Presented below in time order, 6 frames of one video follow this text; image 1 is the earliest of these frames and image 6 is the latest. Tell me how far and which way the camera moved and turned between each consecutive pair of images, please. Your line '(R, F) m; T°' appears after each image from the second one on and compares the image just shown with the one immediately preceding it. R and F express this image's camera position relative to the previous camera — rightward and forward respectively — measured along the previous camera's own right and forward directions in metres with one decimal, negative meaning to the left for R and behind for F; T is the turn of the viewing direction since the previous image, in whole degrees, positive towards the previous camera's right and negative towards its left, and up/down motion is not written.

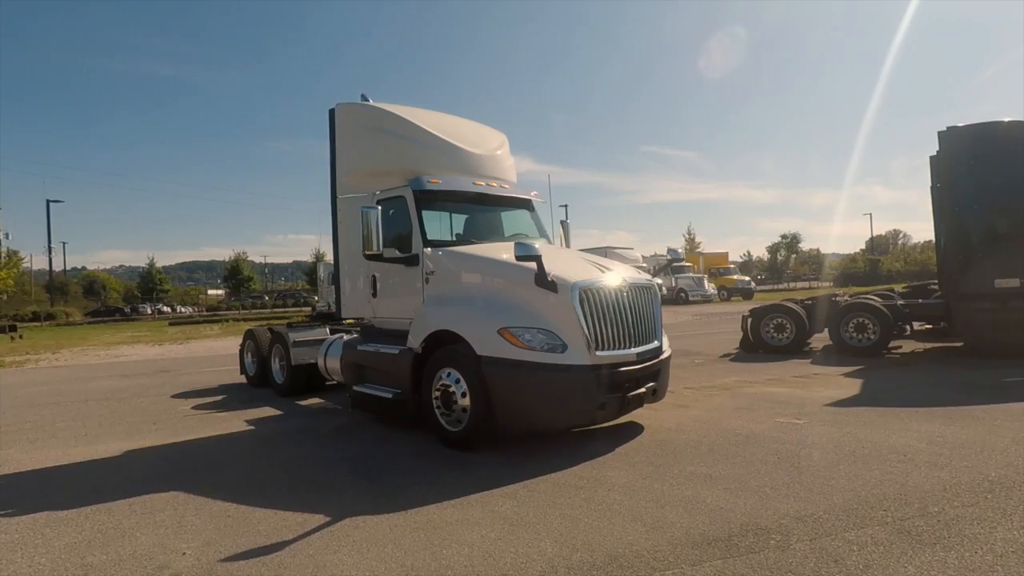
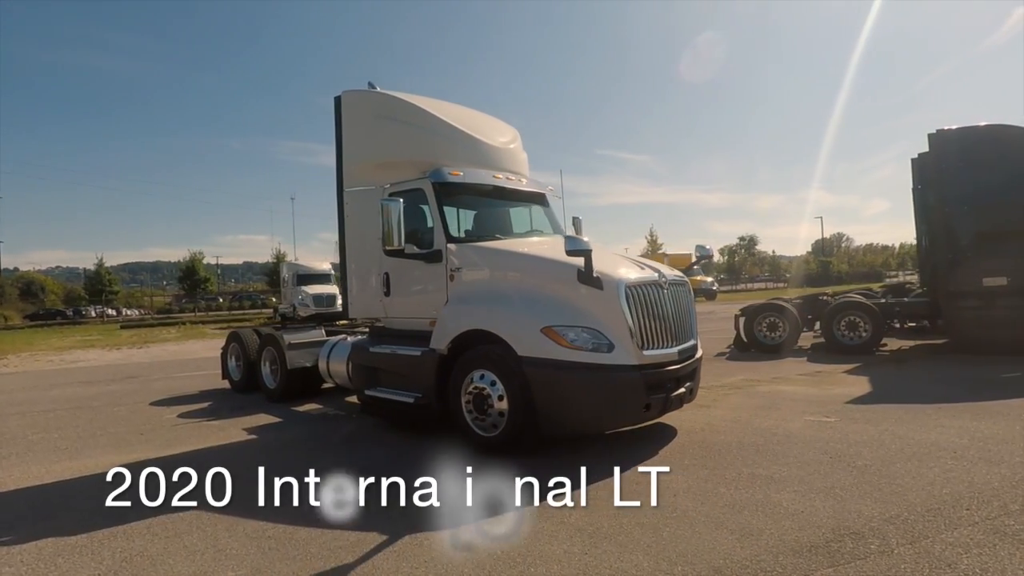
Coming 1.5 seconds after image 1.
(-0.8, +0.3) m; +5°
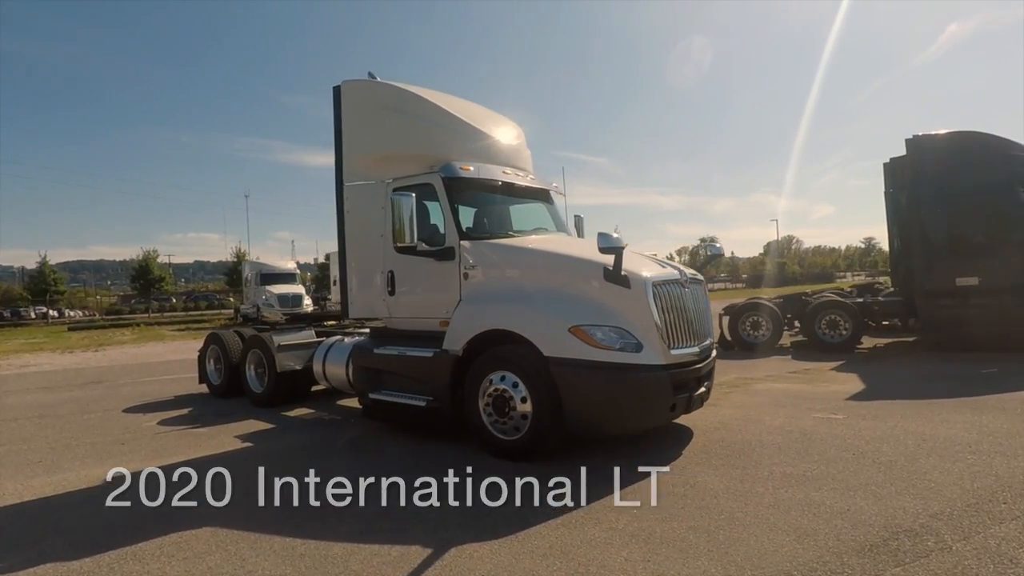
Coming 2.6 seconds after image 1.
(-0.6, +0.2) m; +4°
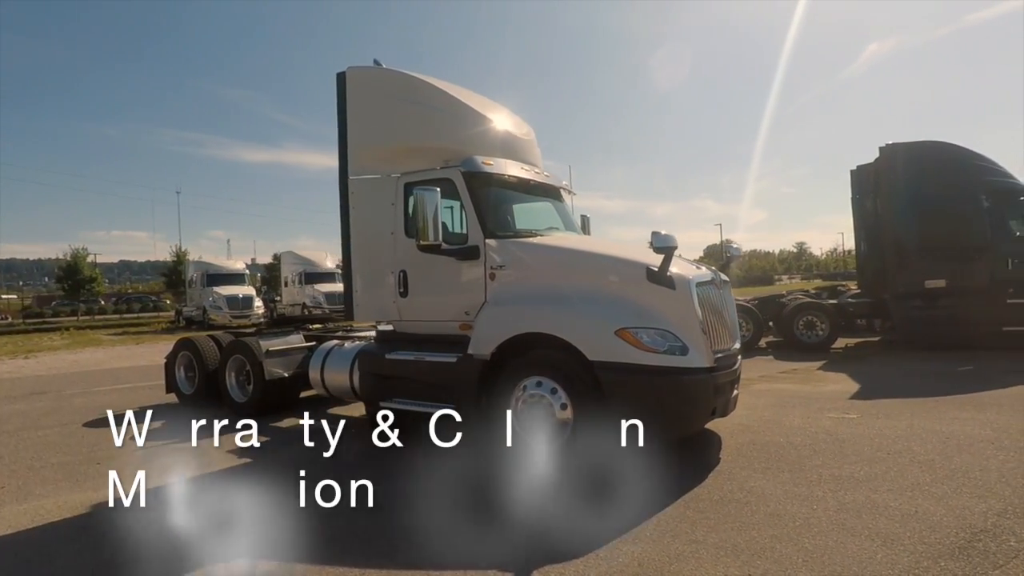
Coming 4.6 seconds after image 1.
(-0.9, +0.3) m; +6°
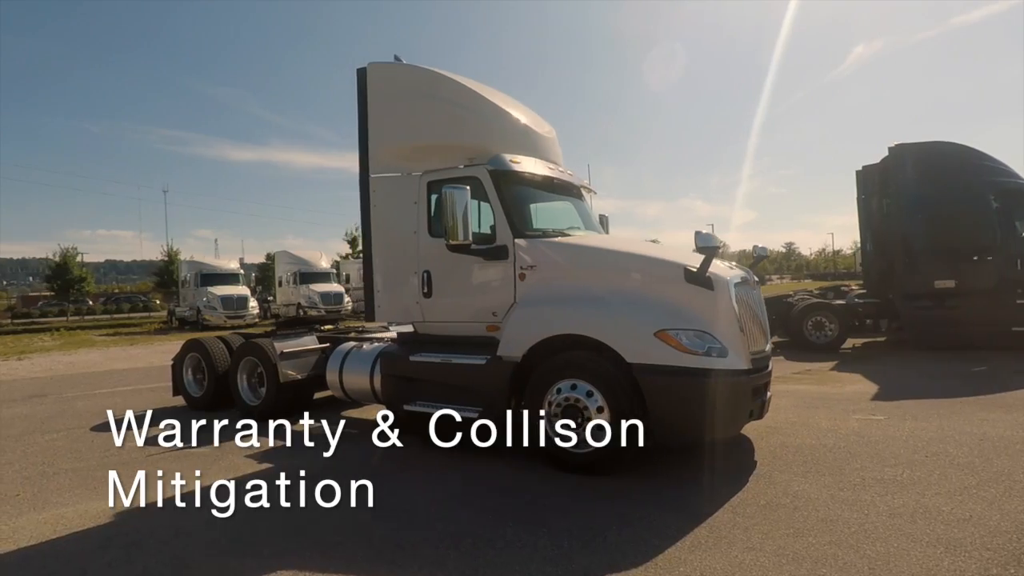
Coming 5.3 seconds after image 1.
(-0.4, +0.1) m; +1°
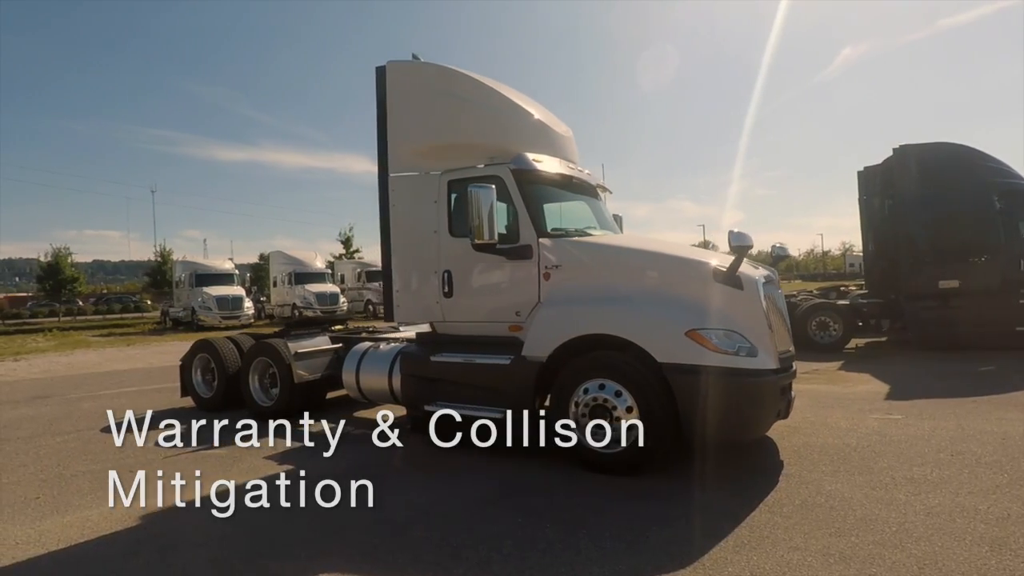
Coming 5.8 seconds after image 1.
(-0.3, +0.1) m; +1°
